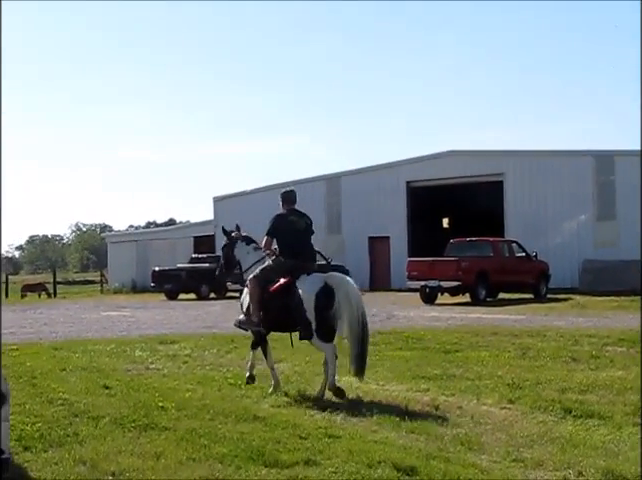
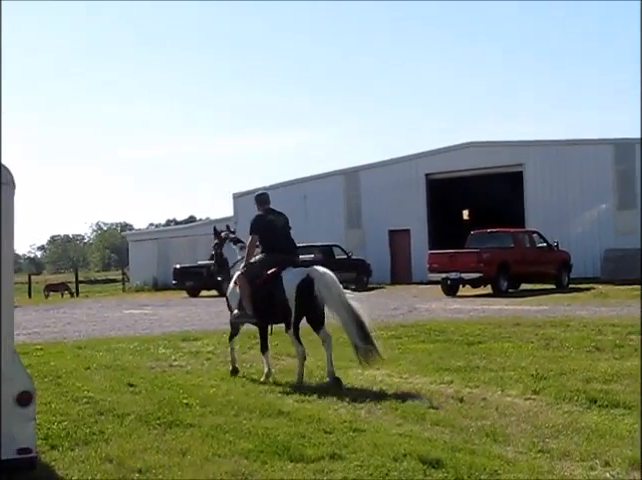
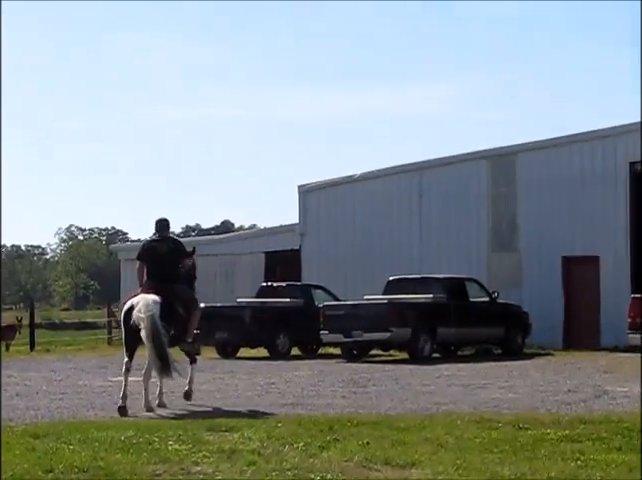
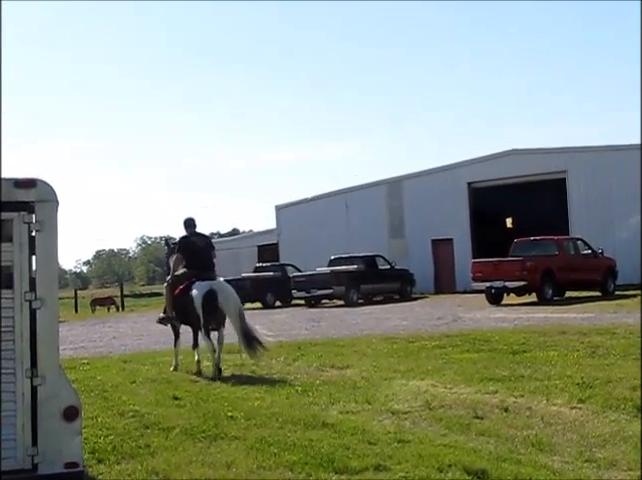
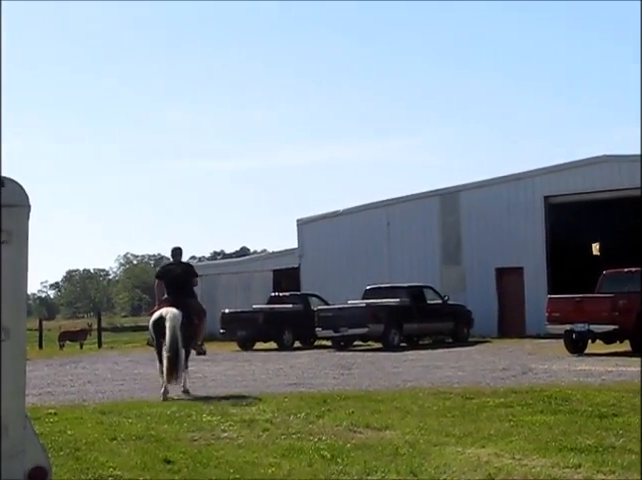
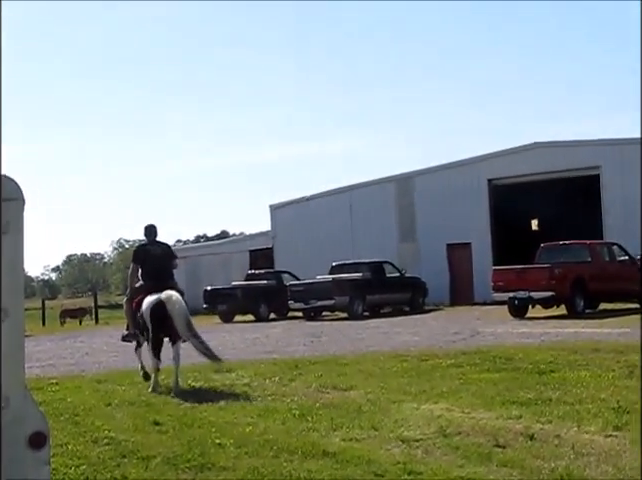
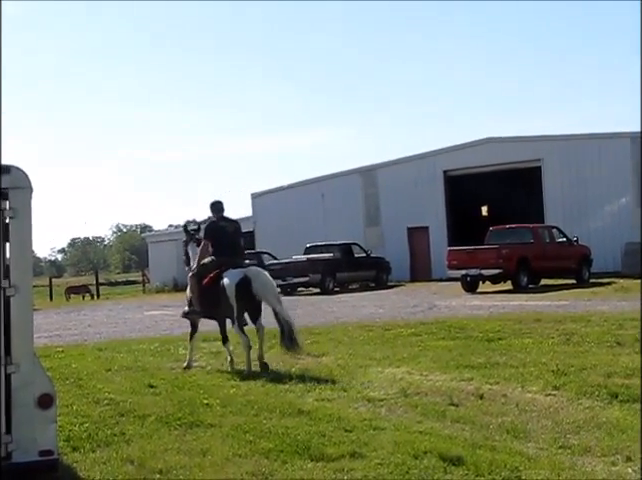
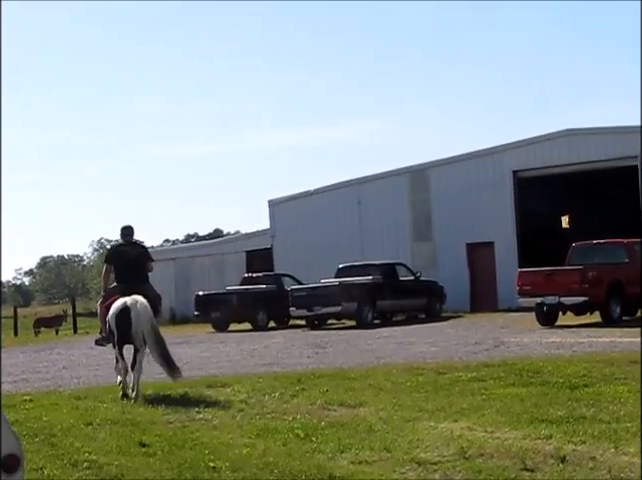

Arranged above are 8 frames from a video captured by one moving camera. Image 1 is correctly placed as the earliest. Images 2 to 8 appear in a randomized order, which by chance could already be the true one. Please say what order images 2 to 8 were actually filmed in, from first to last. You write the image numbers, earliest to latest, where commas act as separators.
2, 7, 4, 6, 8, 5, 3
